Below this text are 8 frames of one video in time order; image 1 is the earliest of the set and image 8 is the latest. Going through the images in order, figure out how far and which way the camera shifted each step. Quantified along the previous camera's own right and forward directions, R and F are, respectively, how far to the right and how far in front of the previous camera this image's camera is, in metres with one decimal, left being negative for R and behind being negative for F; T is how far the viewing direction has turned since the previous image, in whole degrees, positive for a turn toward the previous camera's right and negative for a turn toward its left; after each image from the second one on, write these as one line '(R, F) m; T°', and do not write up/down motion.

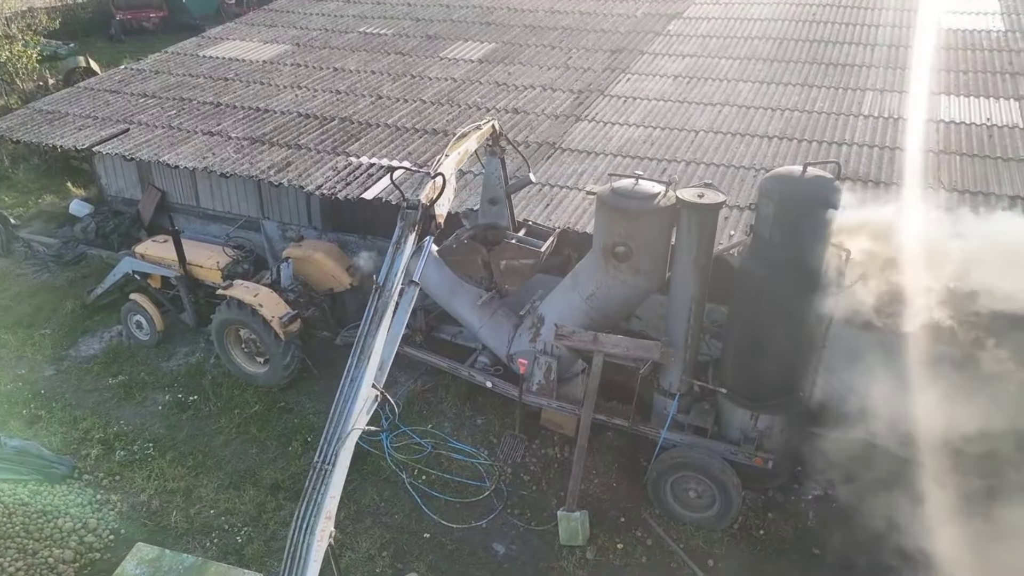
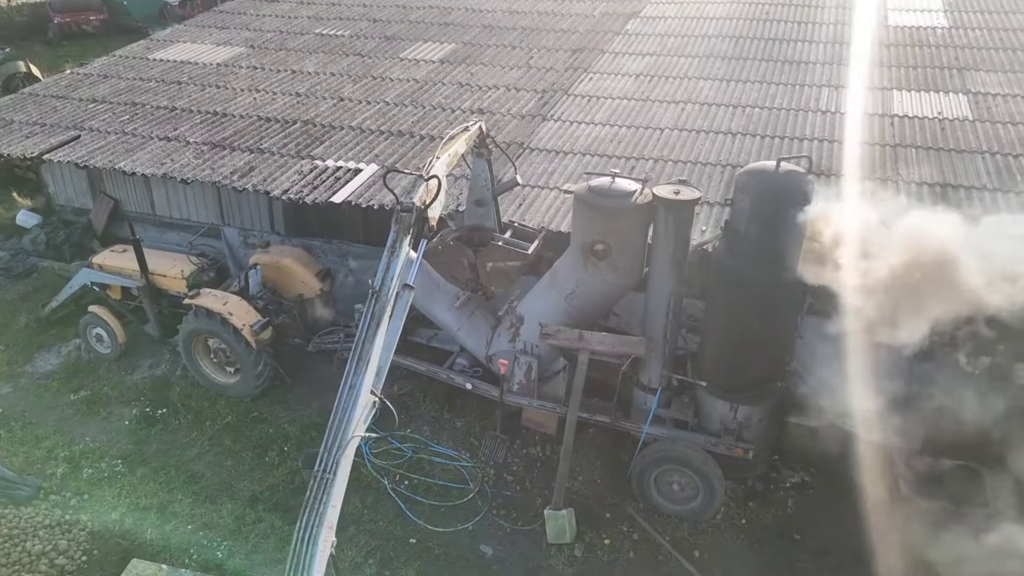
(-0.2, 0.0) m; +4°
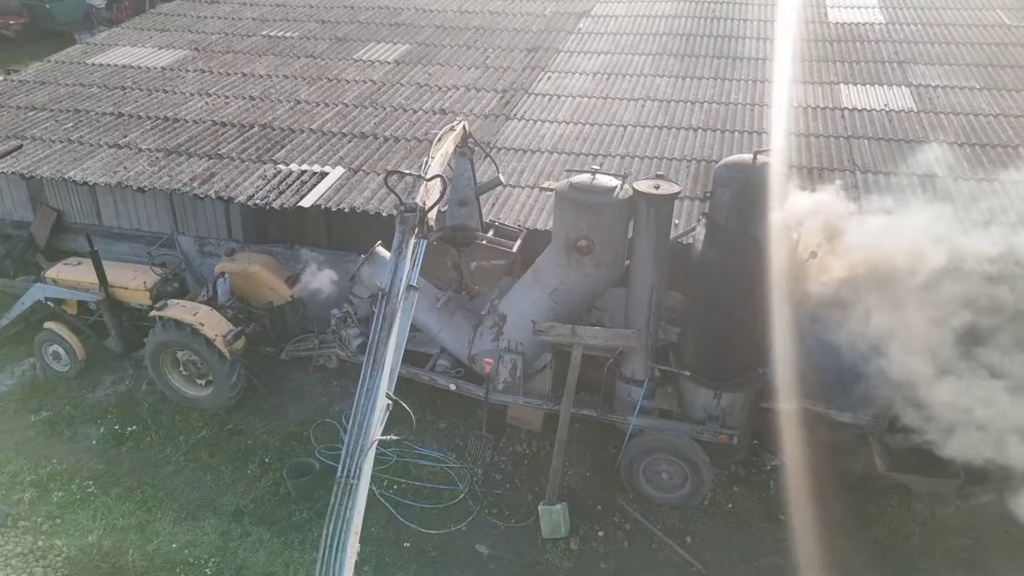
(-0.3, 0.0) m; +4°
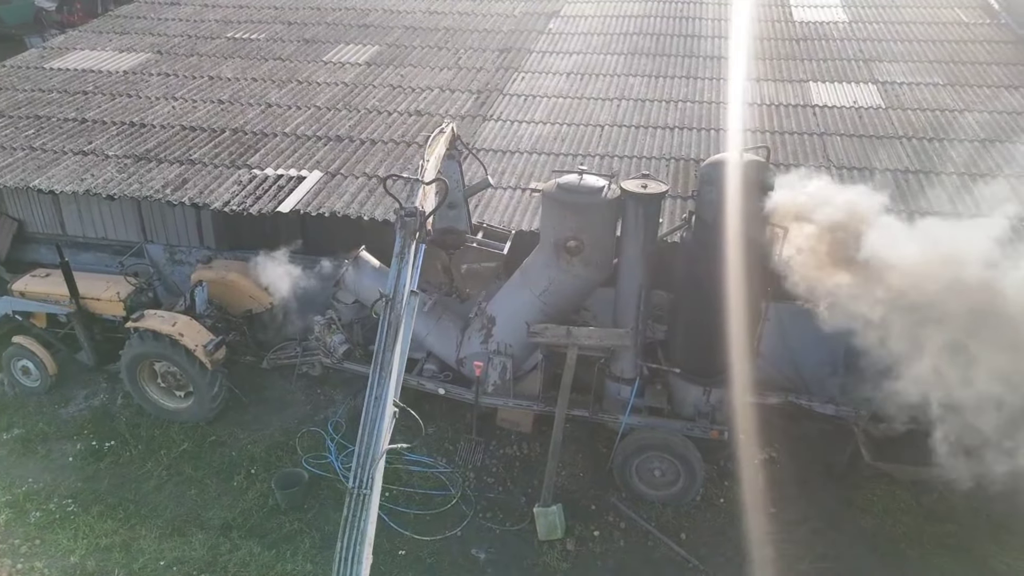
(-0.2, 0.0) m; +3°
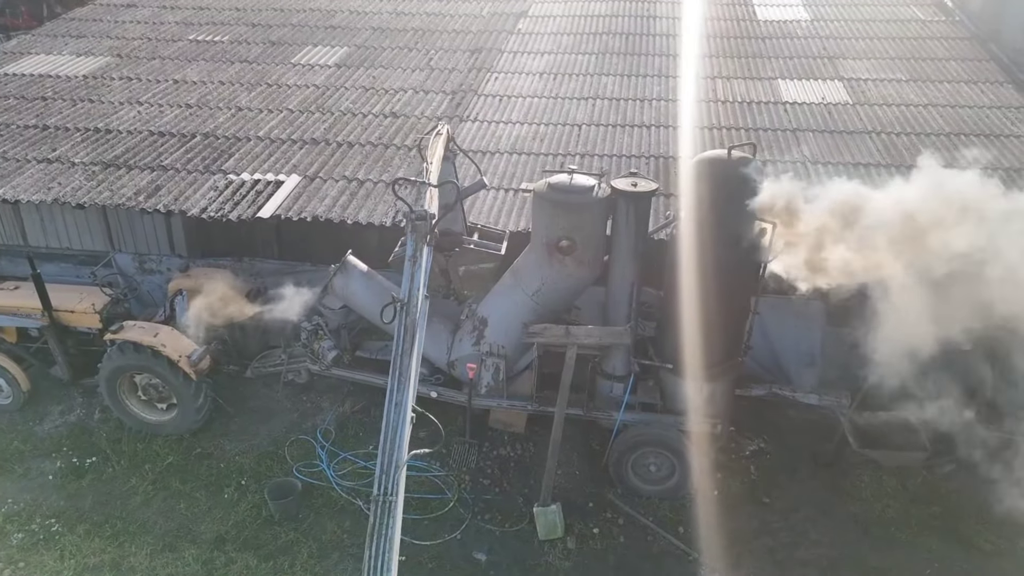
(-0.2, 0.0) m; +3°
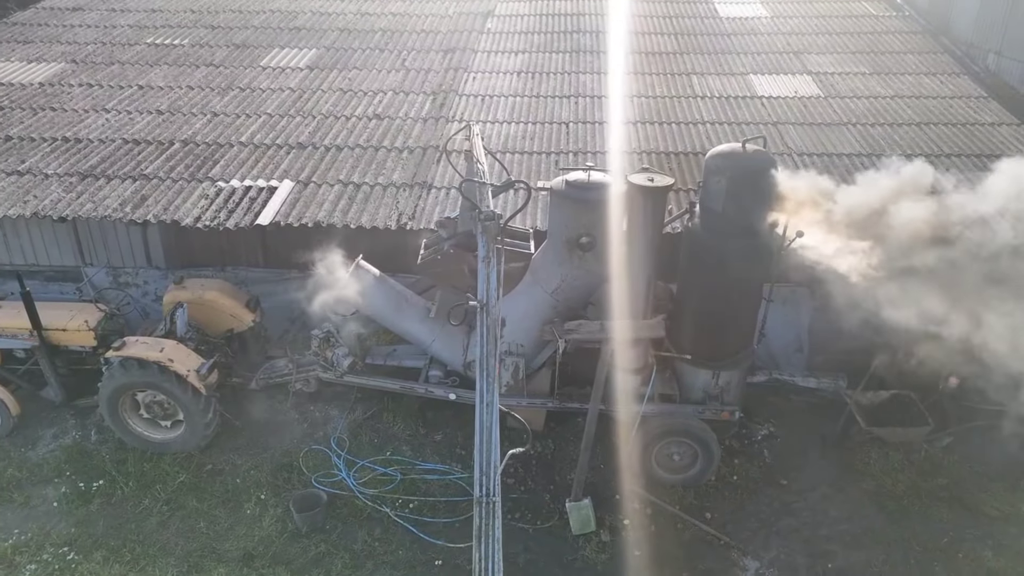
(-0.5, 0.0) m; +4°
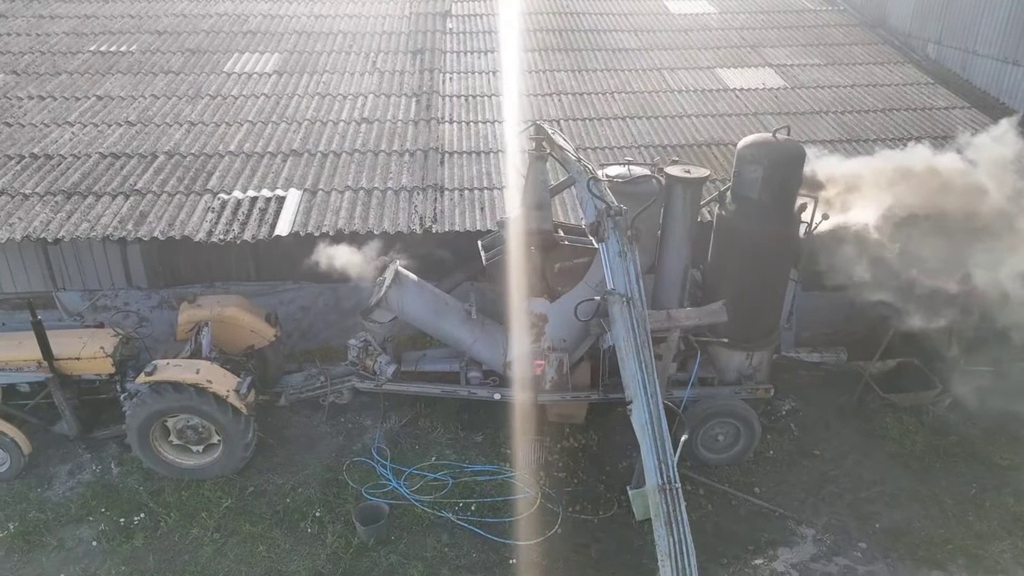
(-1.0, 0.0) m; +6°
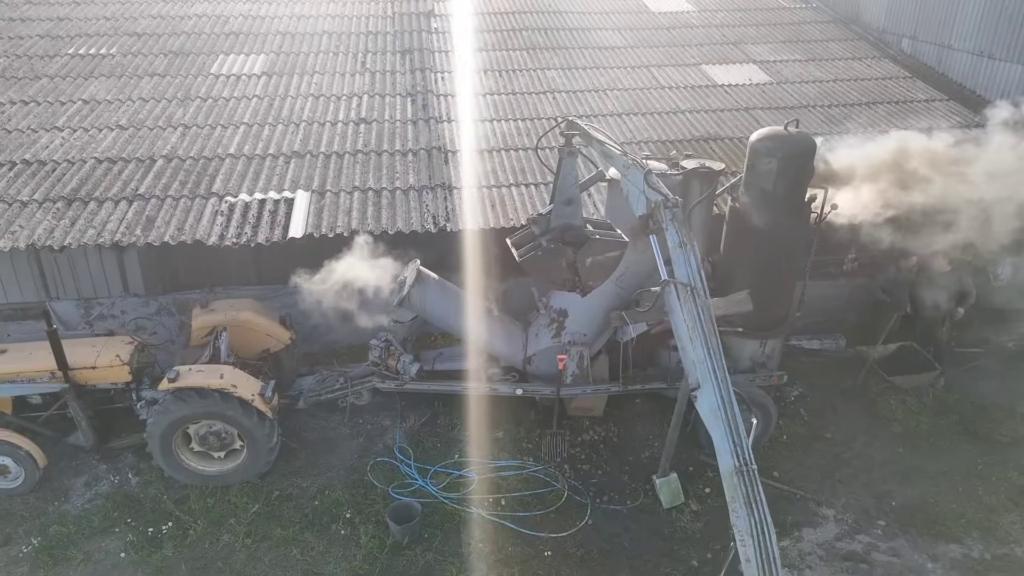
(-0.4, 0.0) m; +3°
